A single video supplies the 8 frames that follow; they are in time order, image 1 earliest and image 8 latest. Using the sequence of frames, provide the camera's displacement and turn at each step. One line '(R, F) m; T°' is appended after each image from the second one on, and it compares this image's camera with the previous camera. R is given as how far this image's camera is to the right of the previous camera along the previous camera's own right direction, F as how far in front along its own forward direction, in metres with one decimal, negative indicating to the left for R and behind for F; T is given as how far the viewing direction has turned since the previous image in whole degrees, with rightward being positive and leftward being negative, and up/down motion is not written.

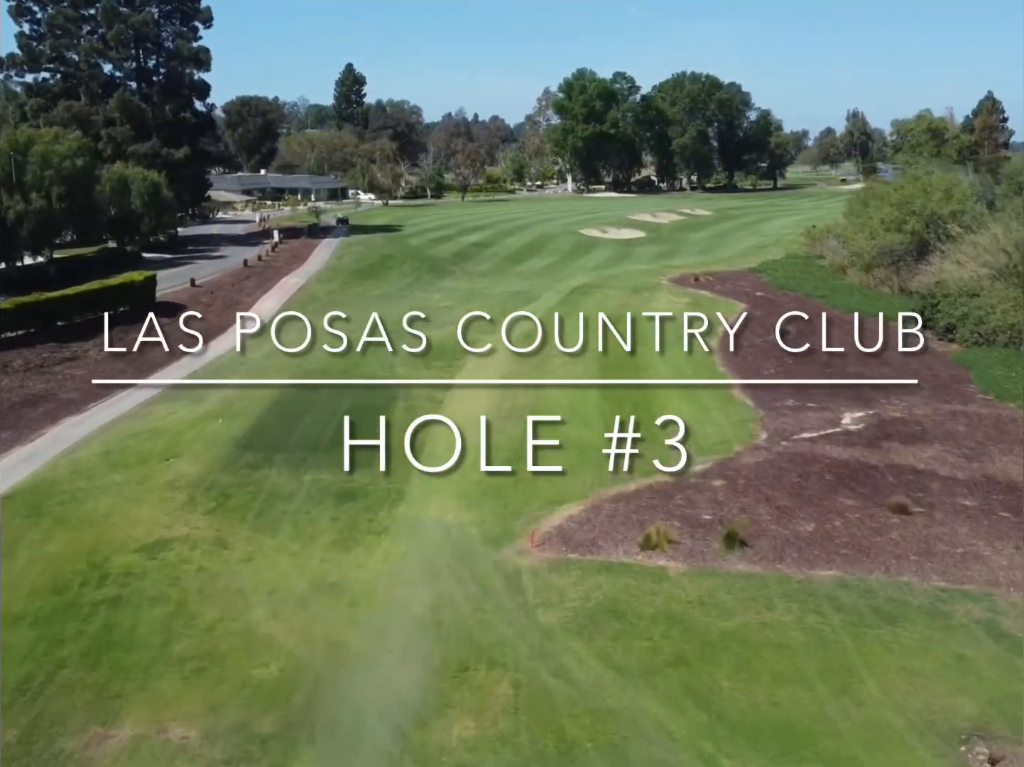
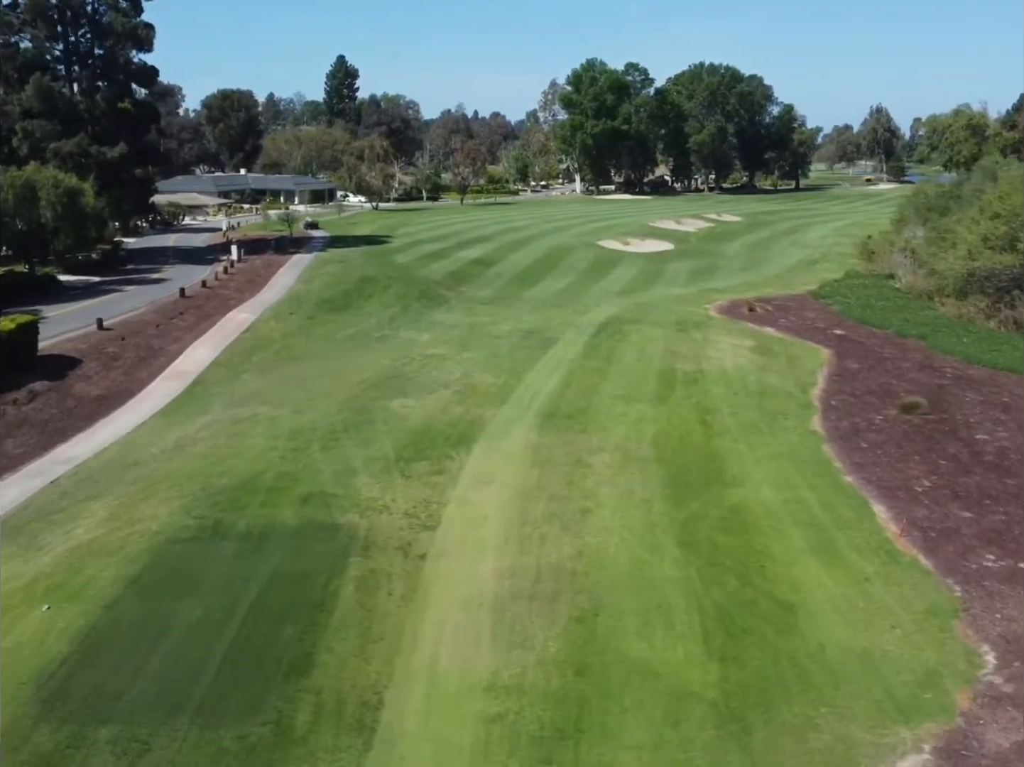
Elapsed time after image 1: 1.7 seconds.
(-0.3, +8.2) m; 0°
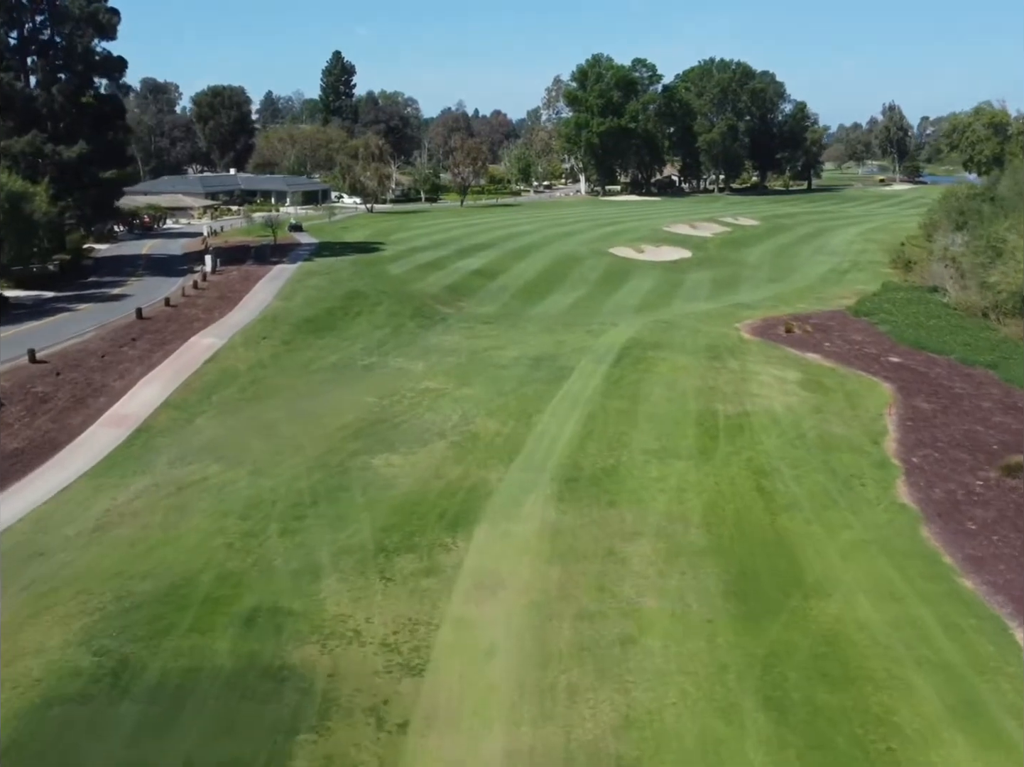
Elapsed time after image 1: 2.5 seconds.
(-0.2, +3.9) m; 0°
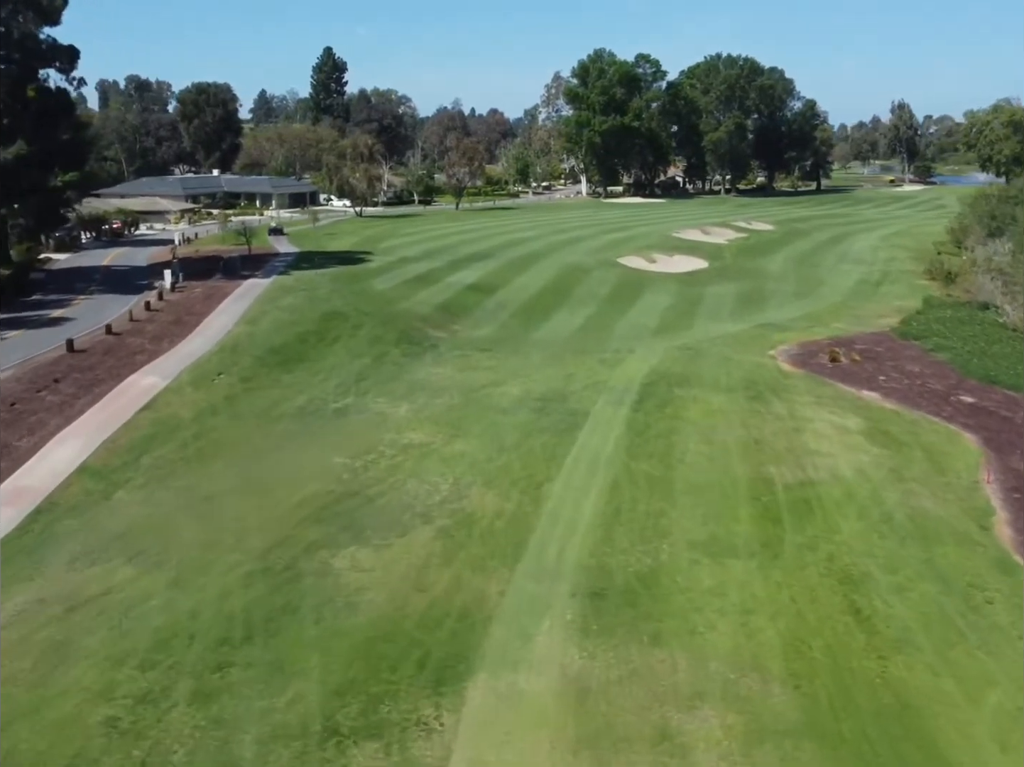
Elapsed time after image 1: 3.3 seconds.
(-0.1, +4.1) m; 0°
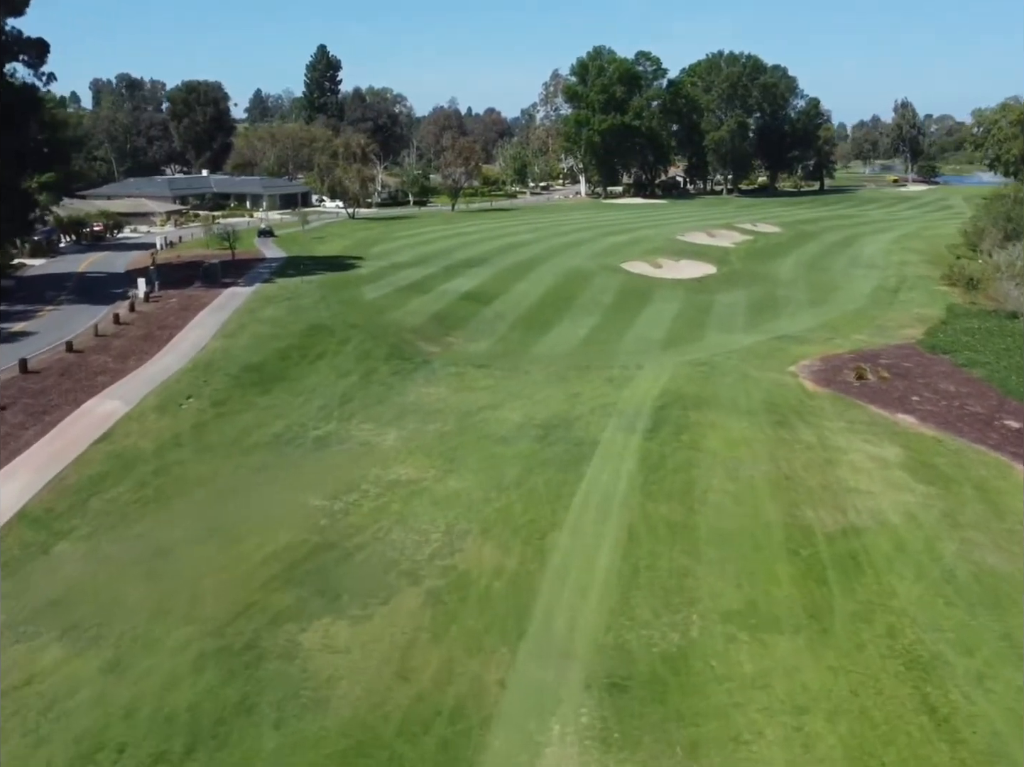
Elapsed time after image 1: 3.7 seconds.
(-0.1, +2.0) m; 0°
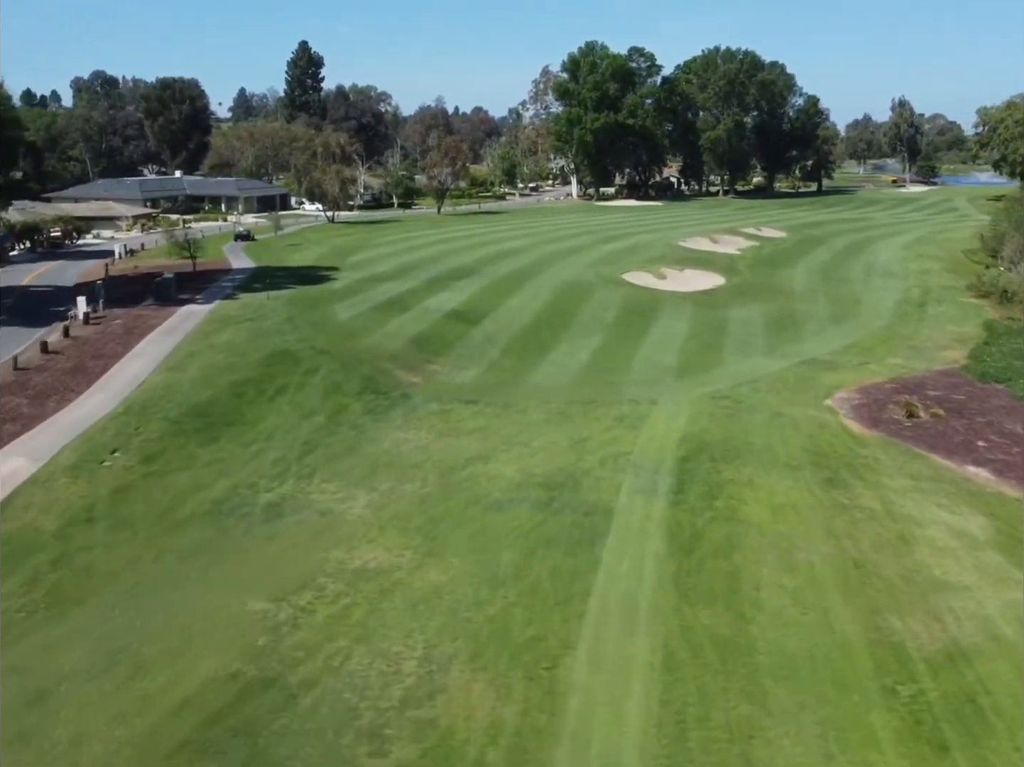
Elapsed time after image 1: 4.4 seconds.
(-0.1, +3.4) m; +1°
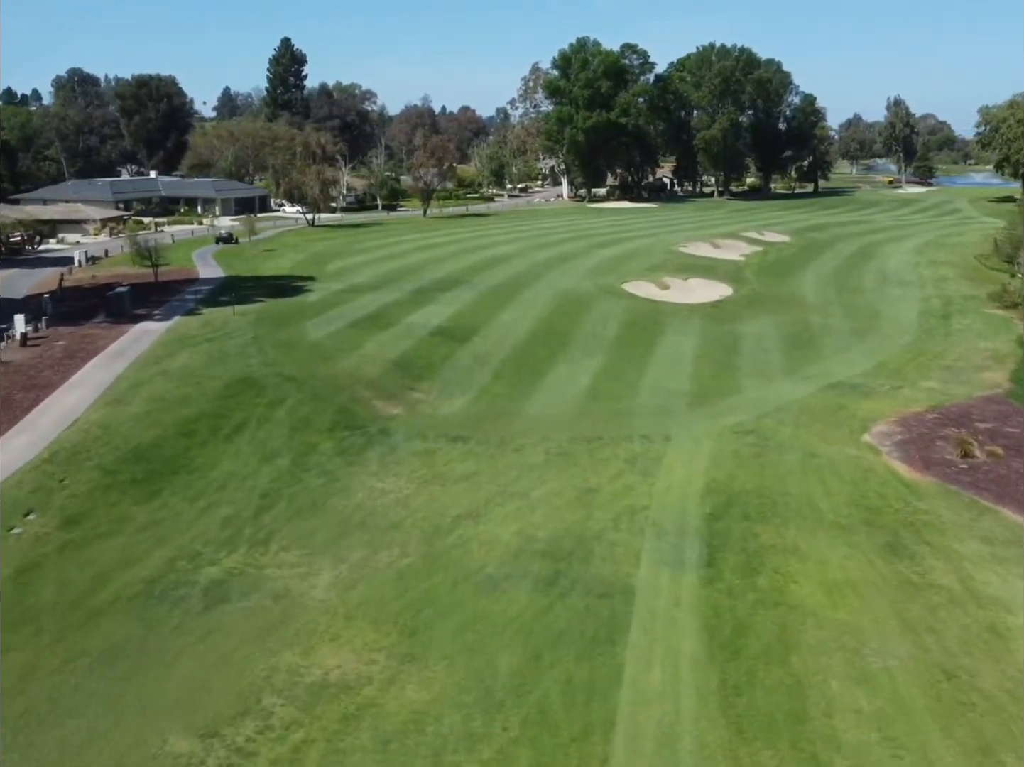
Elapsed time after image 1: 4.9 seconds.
(-0.1, +2.7) m; +1°
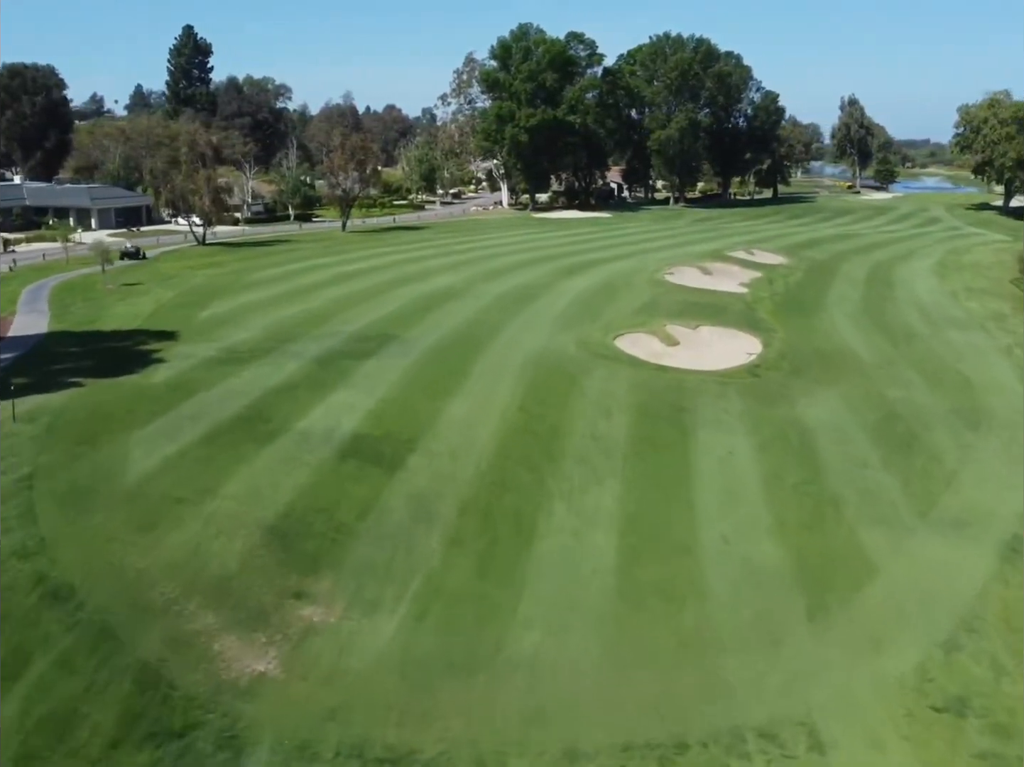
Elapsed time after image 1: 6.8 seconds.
(-0.5, +9.7) m; +4°
